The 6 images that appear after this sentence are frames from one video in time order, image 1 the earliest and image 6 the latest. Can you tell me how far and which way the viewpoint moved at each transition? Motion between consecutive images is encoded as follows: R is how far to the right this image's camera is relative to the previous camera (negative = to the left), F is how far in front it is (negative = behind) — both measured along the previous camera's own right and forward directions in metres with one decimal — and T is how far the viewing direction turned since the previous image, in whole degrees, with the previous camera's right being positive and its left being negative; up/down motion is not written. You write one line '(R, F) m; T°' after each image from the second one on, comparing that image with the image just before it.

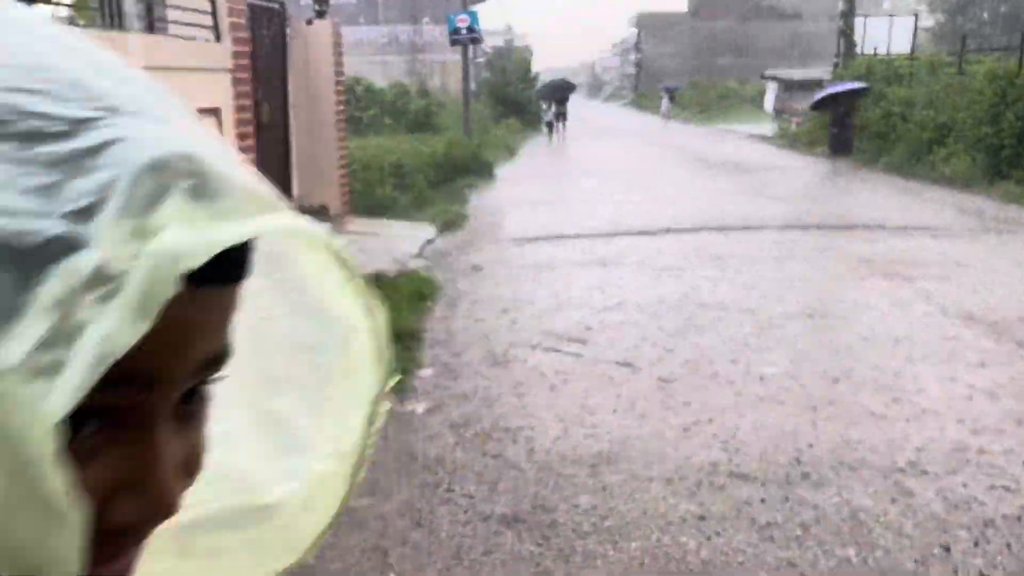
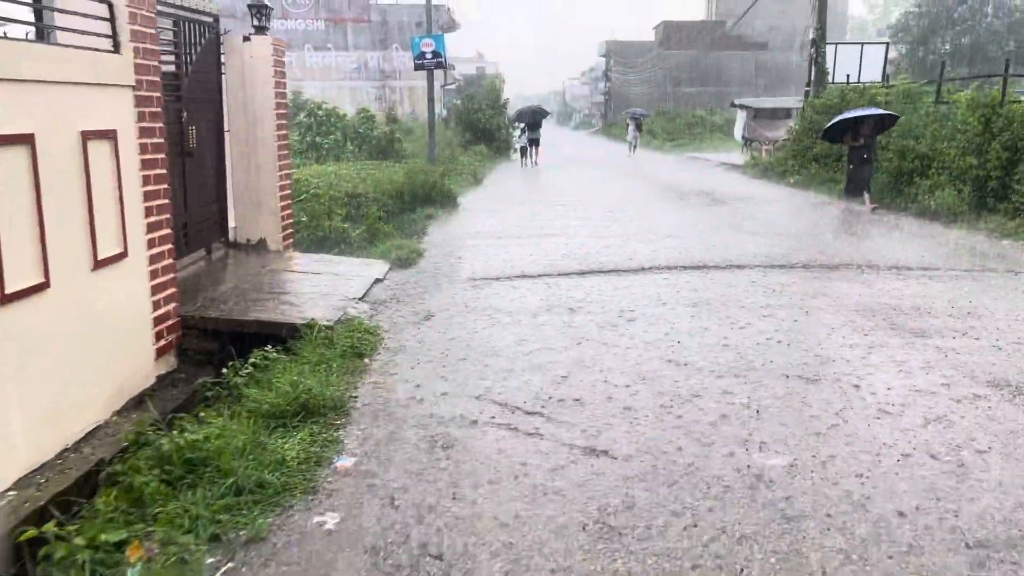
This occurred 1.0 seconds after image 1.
(+0.1, +0.8) m; +2°
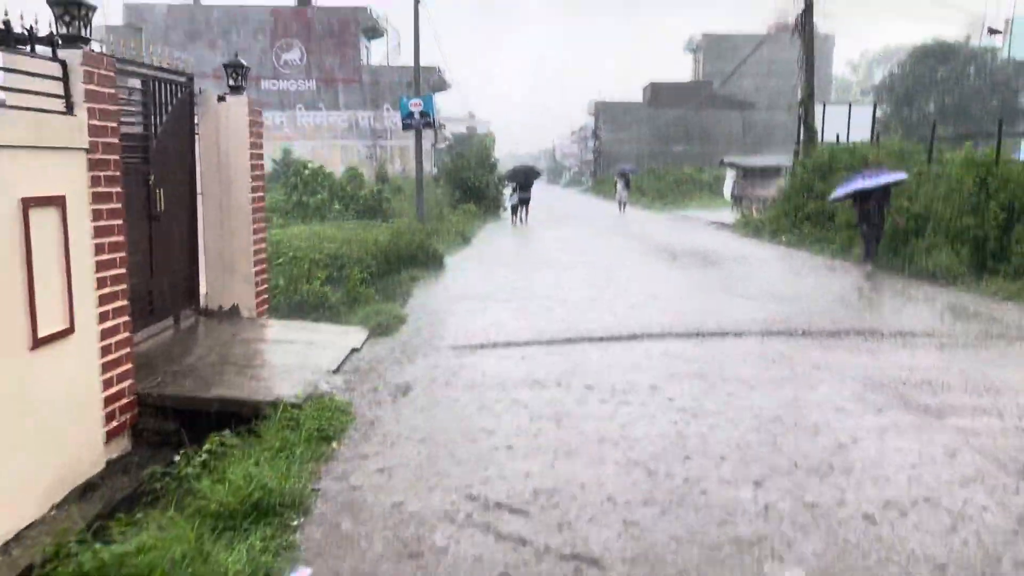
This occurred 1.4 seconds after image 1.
(+0.1, +0.4) m; +1°
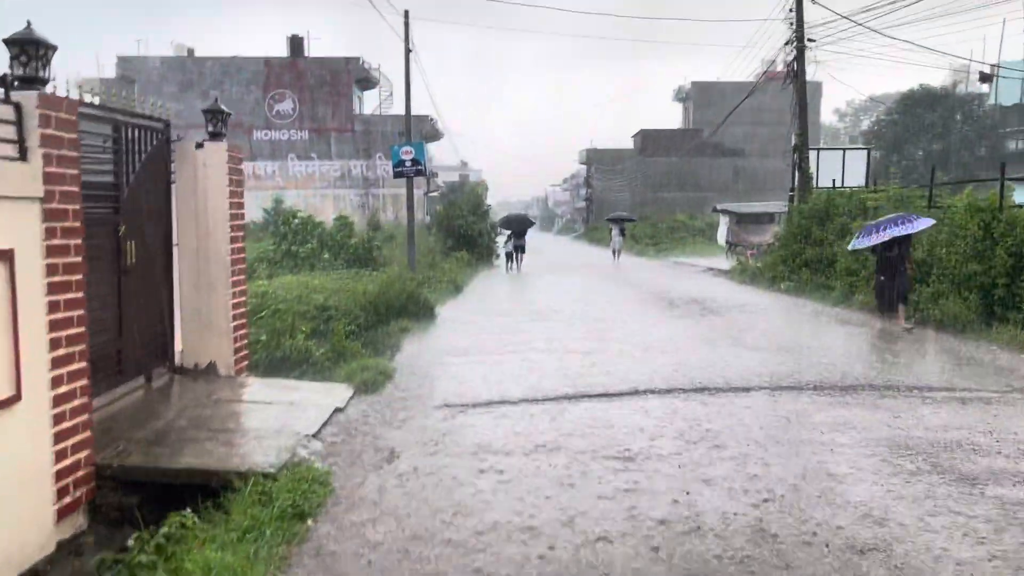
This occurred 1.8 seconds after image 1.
(0.0, +0.4) m; 0°
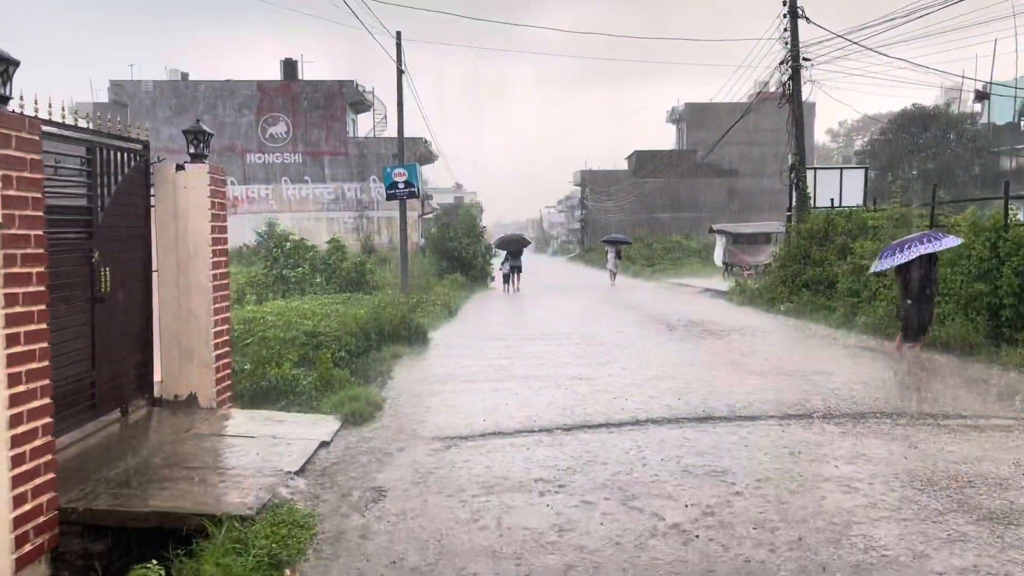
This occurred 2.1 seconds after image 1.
(0.0, +0.3) m; 0°
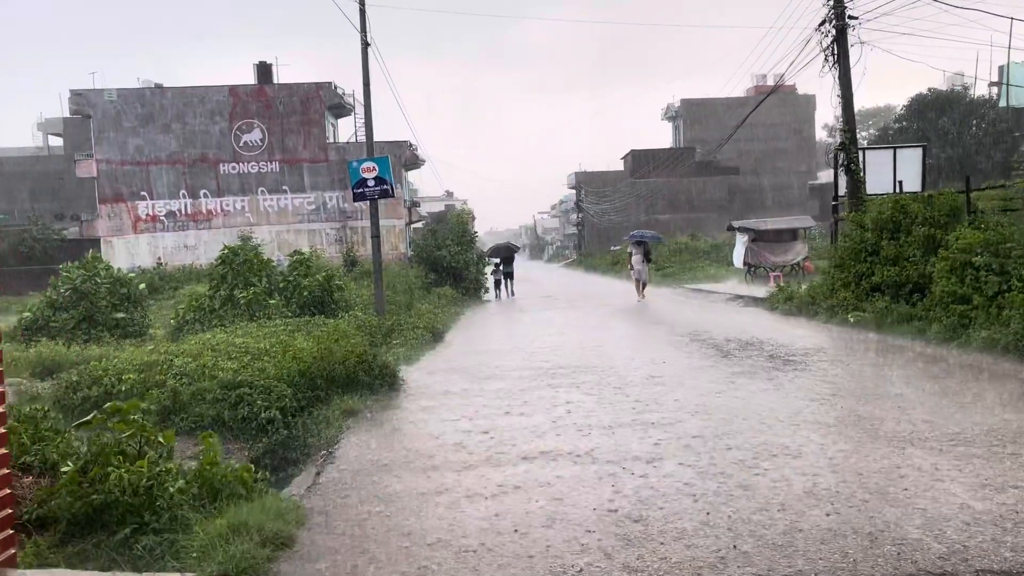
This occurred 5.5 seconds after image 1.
(-0.1, +3.3) m; 0°
